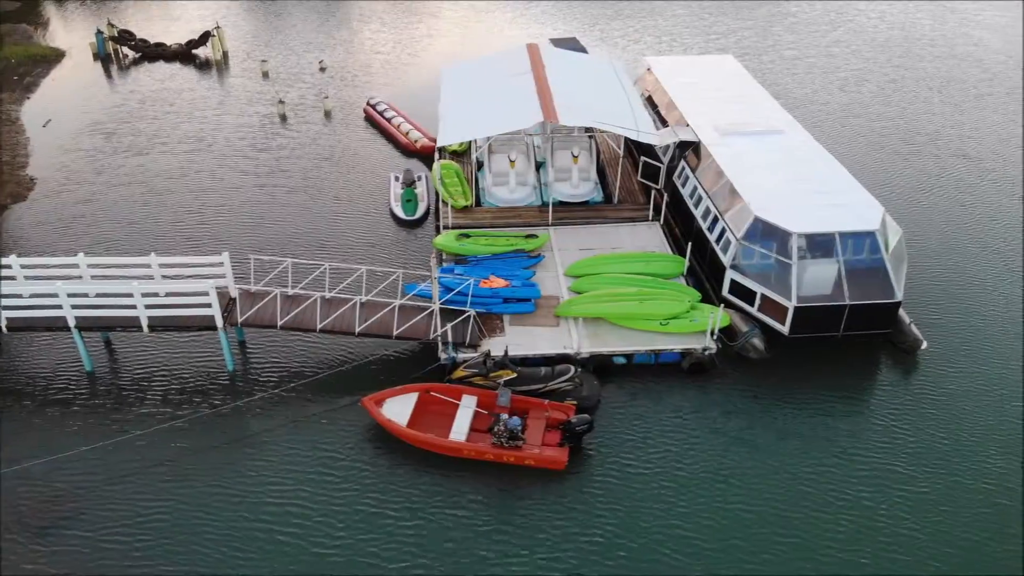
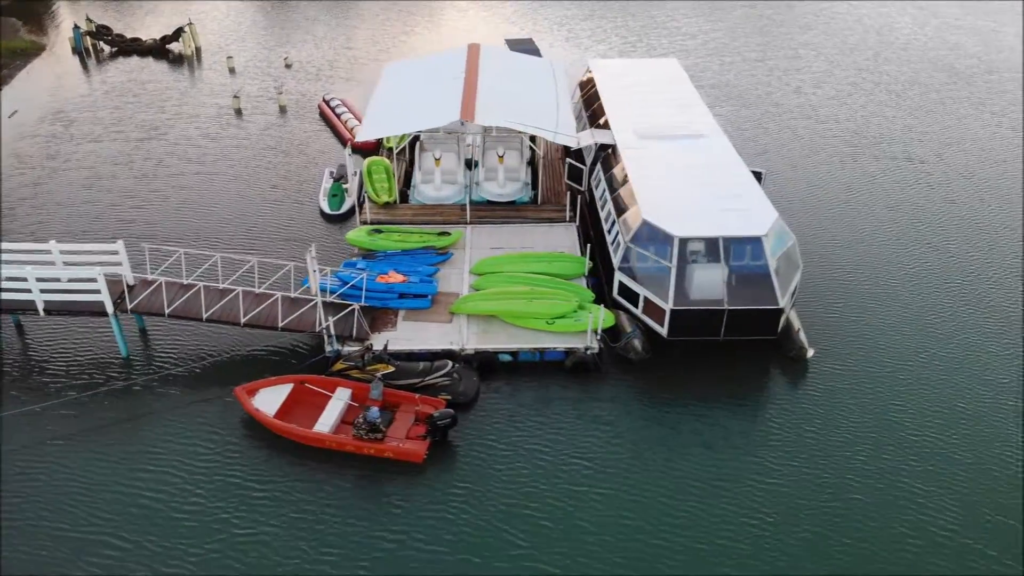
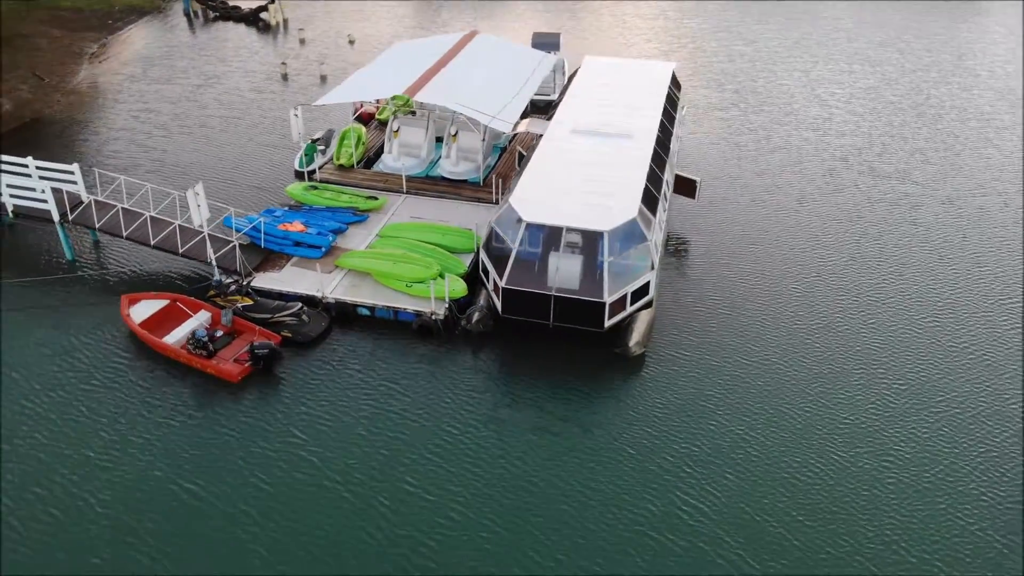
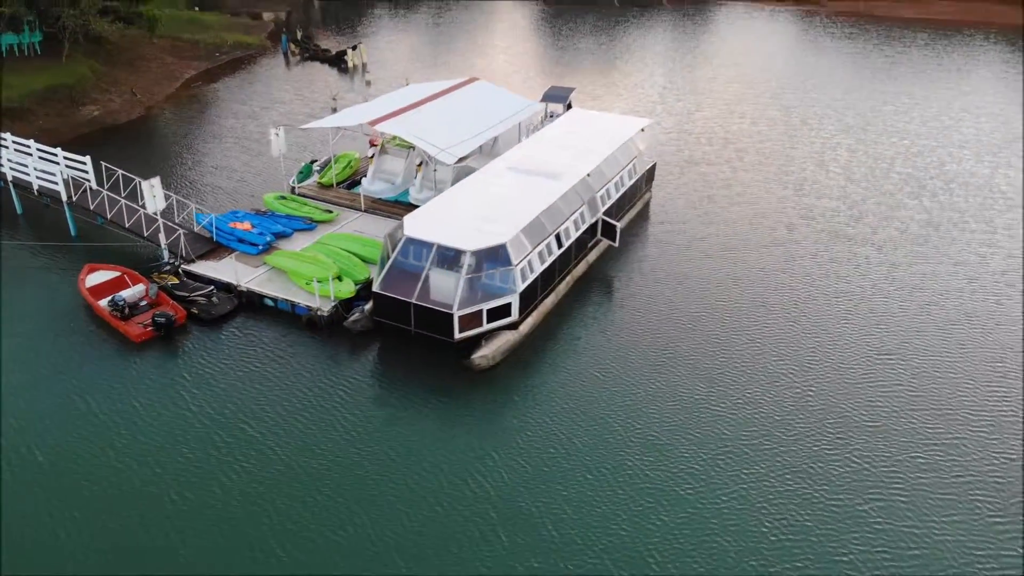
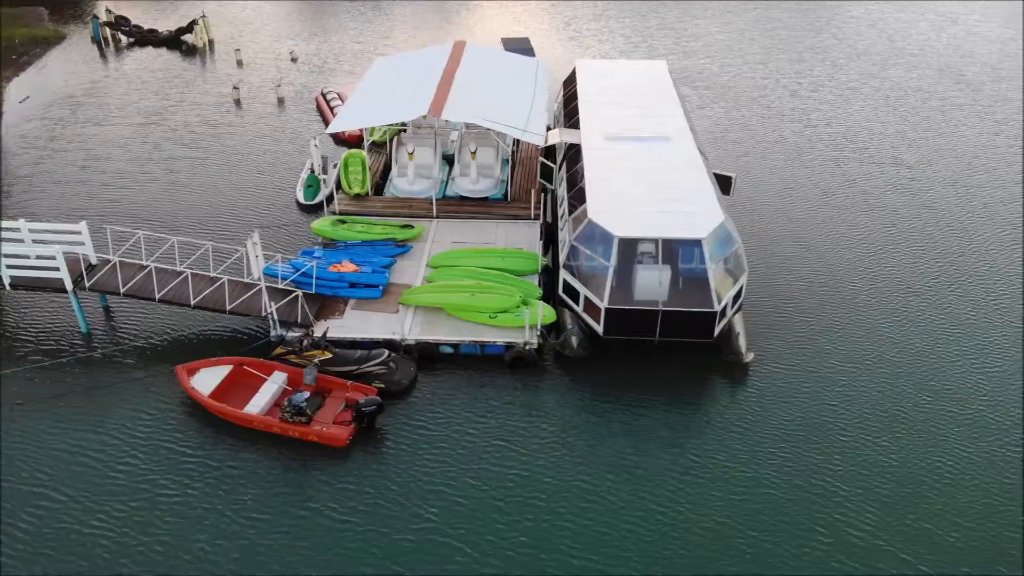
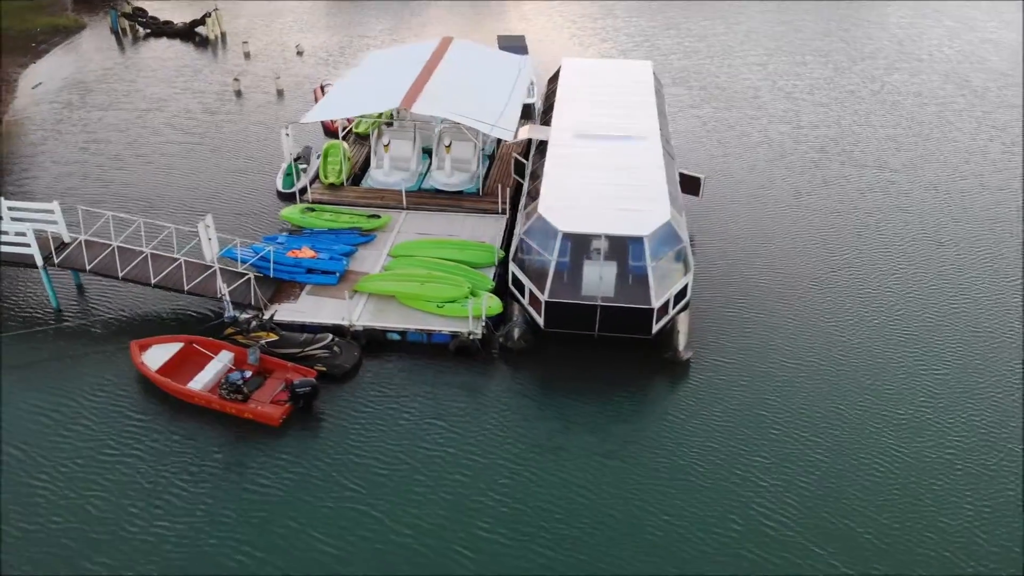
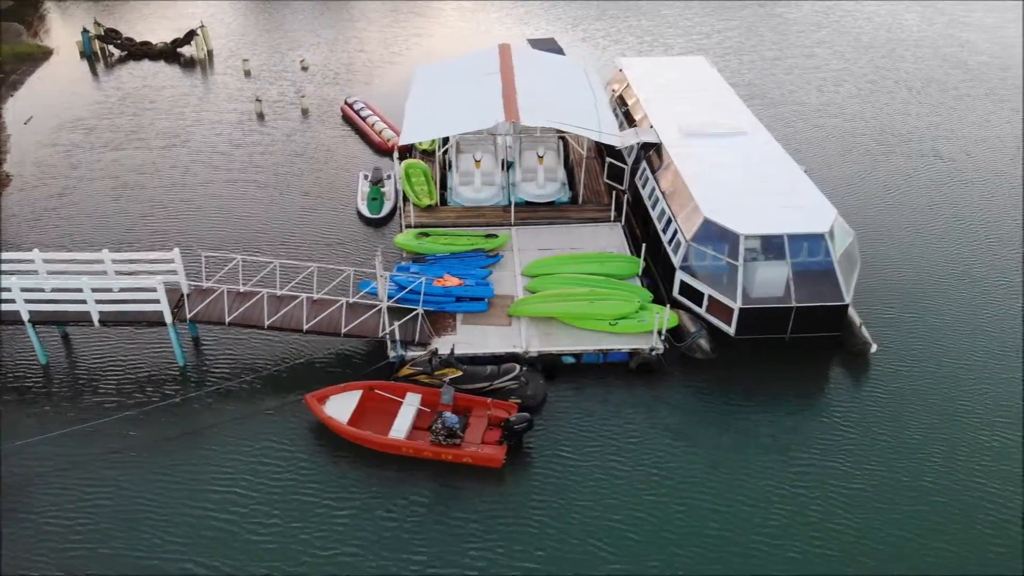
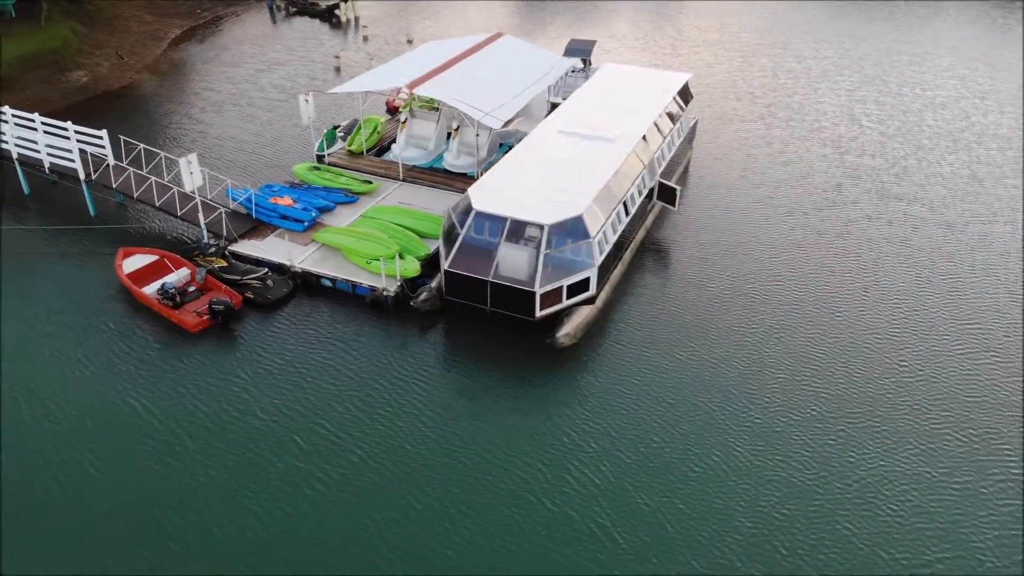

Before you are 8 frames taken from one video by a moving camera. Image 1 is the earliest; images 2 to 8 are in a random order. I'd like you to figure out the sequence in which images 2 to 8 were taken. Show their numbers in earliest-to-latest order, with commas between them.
7, 2, 5, 6, 3, 8, 4
